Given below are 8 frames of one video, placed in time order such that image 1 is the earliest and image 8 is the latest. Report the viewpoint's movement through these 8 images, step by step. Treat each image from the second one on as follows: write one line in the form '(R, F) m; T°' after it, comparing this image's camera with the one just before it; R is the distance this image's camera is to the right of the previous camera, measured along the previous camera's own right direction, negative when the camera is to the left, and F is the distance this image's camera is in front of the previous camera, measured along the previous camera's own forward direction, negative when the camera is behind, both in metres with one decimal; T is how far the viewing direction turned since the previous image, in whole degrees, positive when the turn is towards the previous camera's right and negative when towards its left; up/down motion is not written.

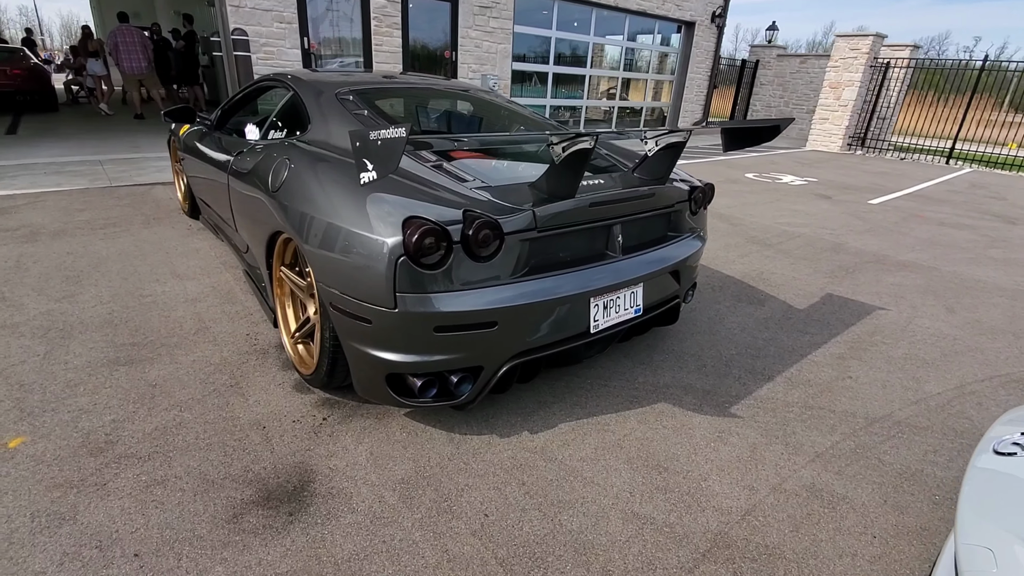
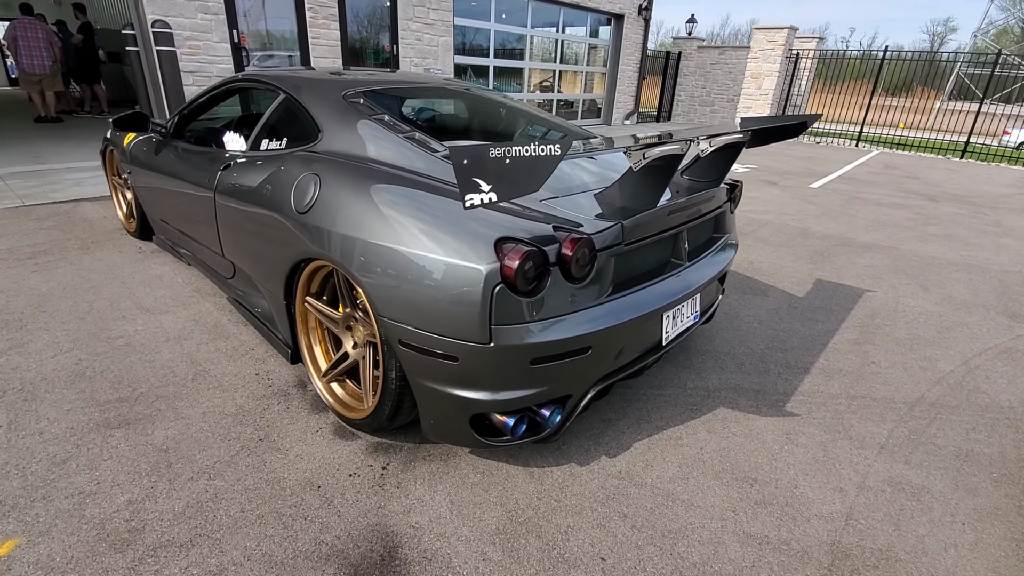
(-0.5, +0.2) m; +8°
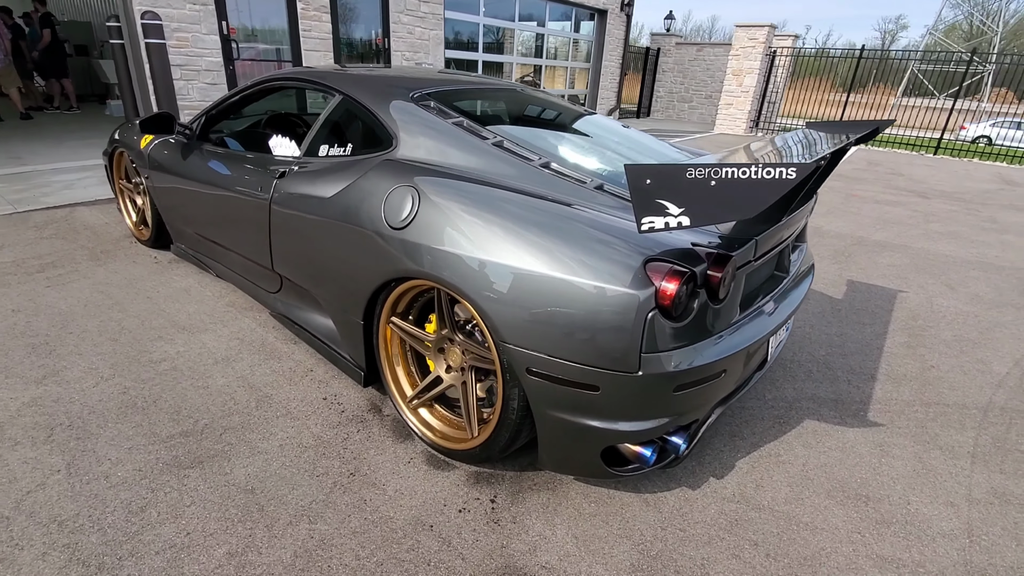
(-0.5, +0.1) m; +4°
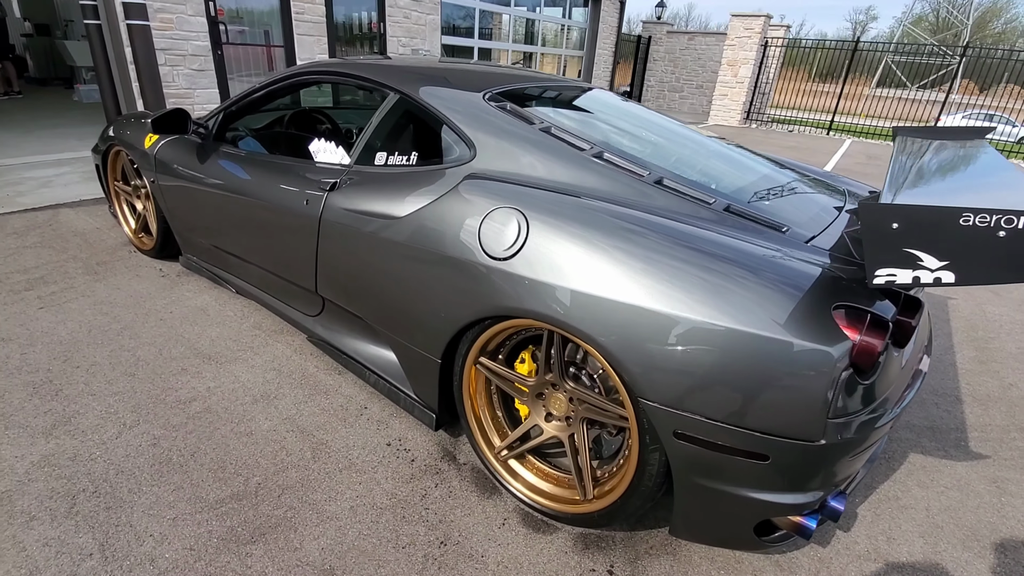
(-0.4, +0.3) m; +3°
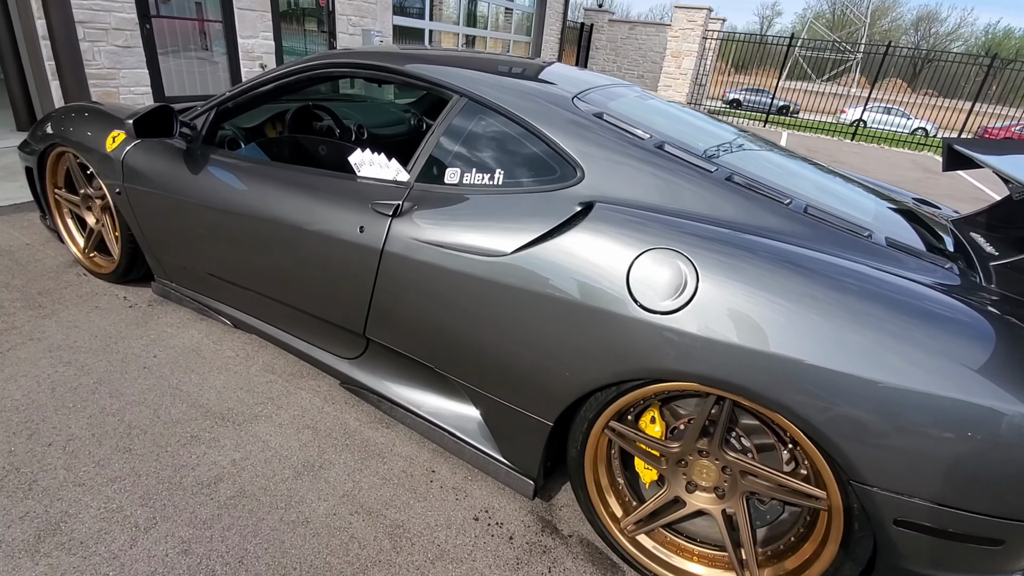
(-0.5, +0.3) m; +8°
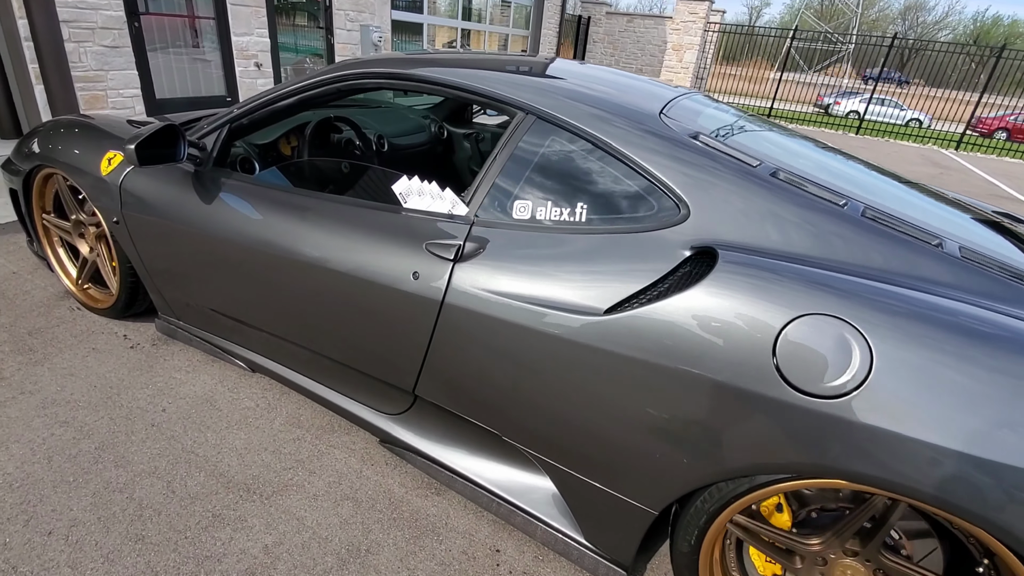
(-0.2, +0.3) m; +1°
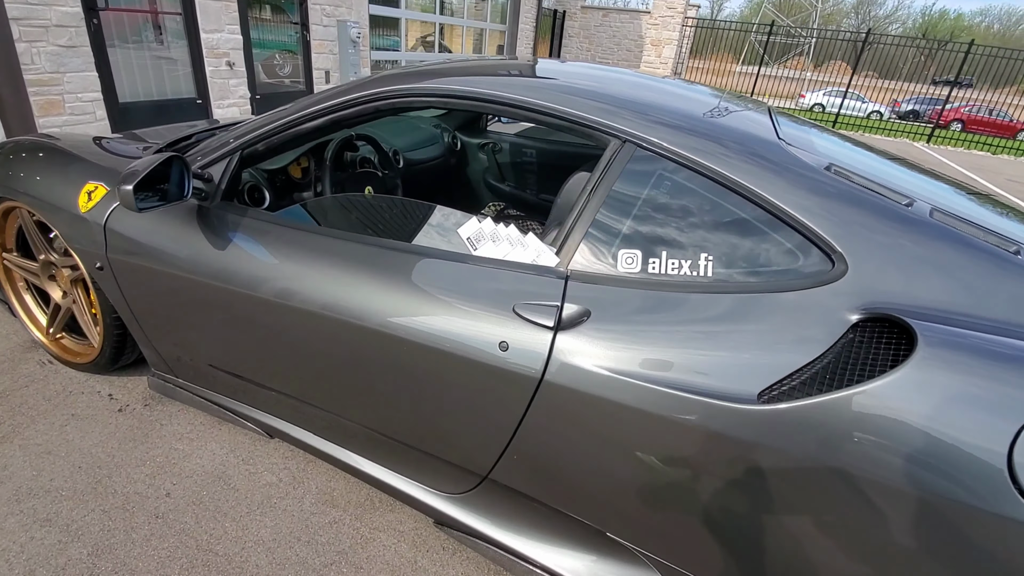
(-0.3, +0.3) m; +3°
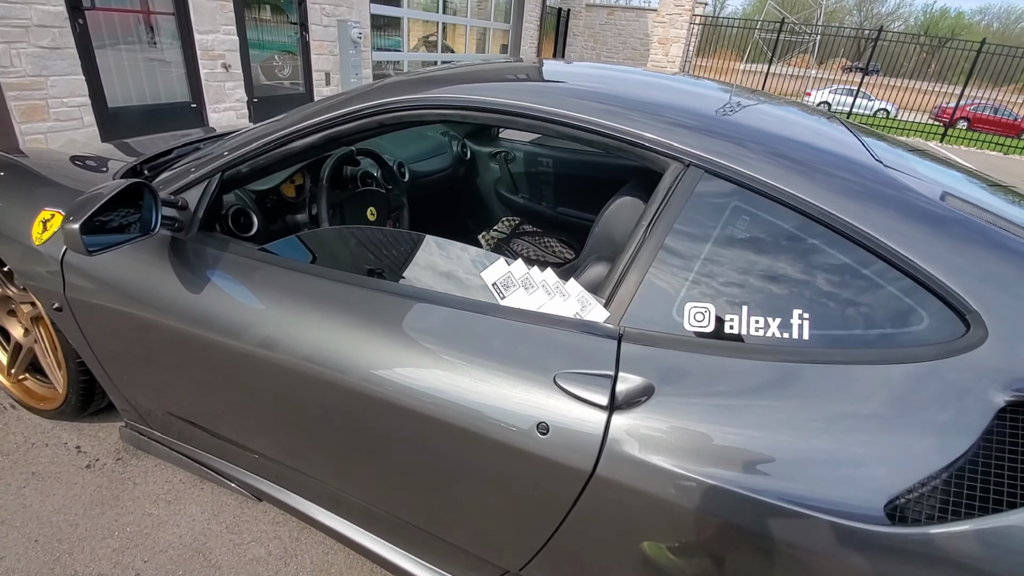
(-0.1, +0.2) m; 0°
